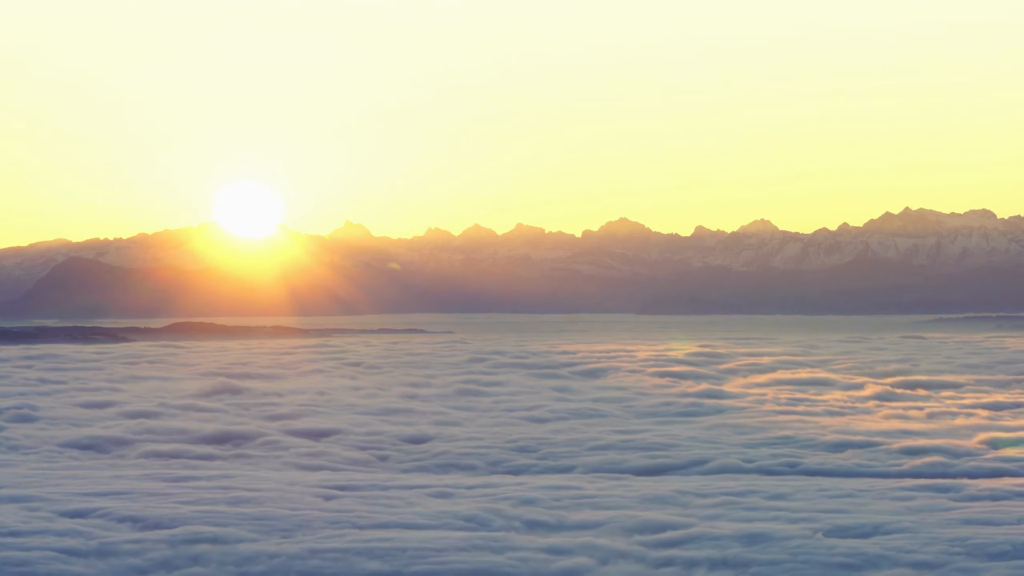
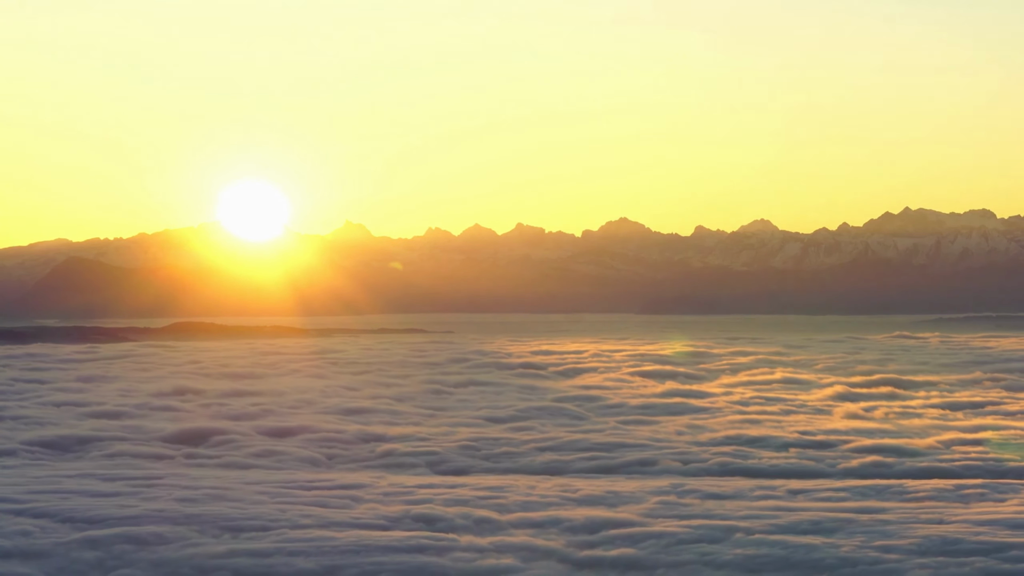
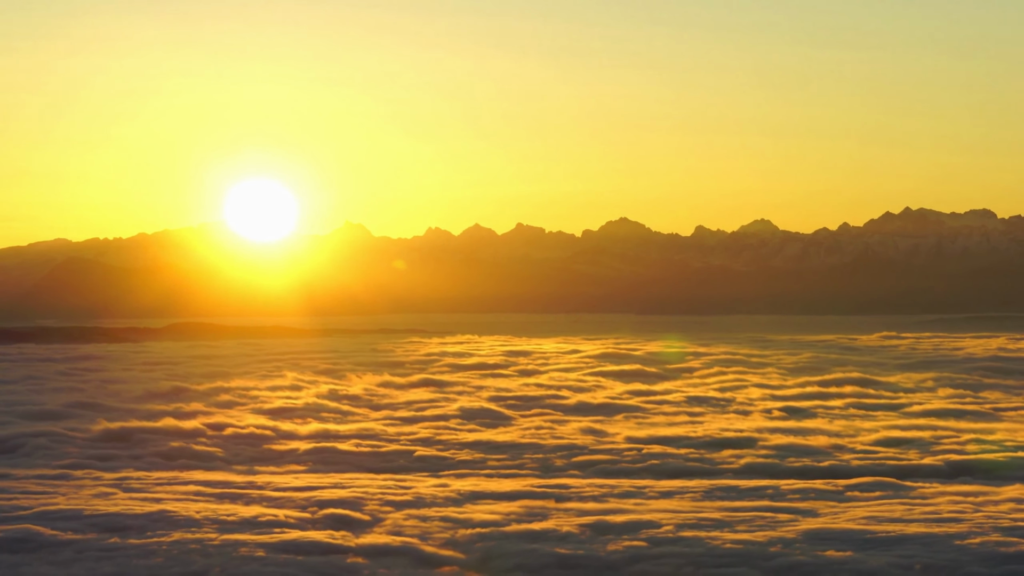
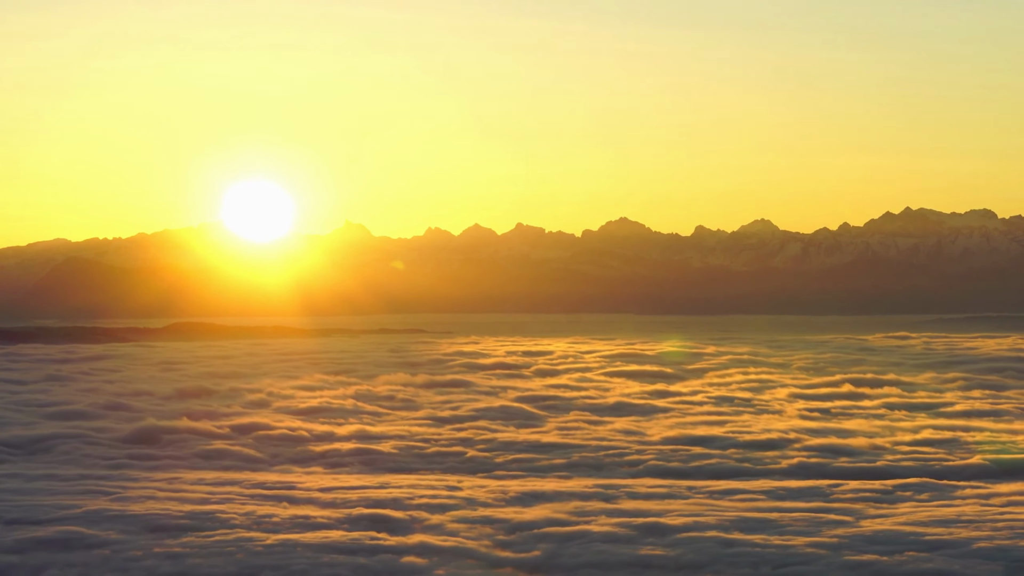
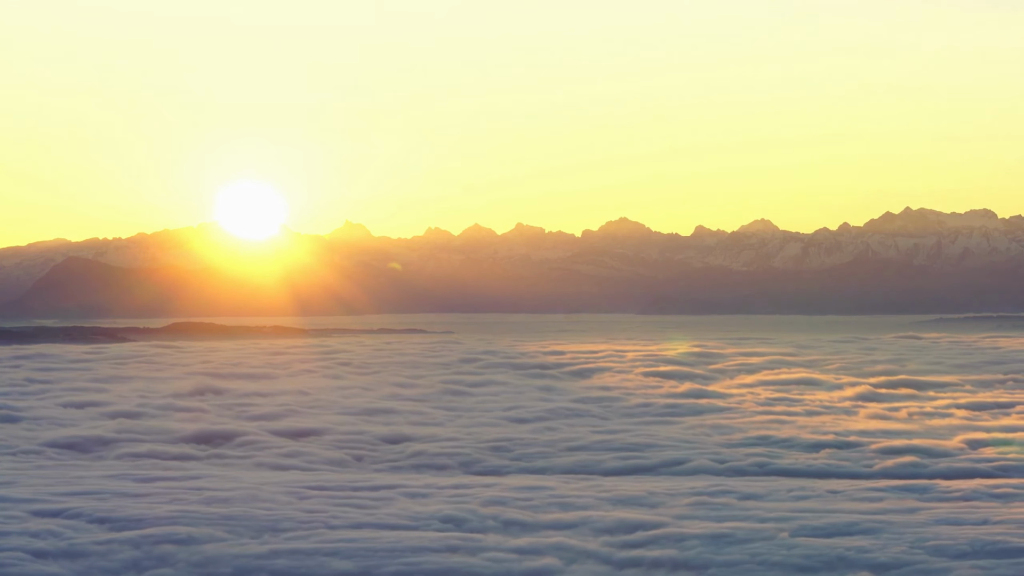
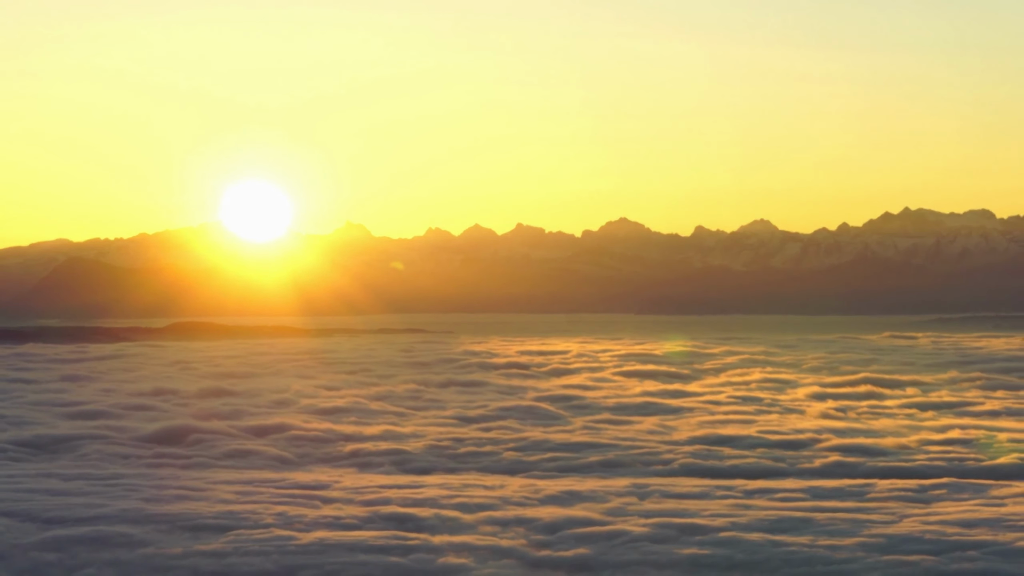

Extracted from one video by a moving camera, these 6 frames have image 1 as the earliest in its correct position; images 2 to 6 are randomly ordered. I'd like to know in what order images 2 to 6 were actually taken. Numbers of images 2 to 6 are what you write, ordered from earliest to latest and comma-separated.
5, 2, 6, 4, 3
